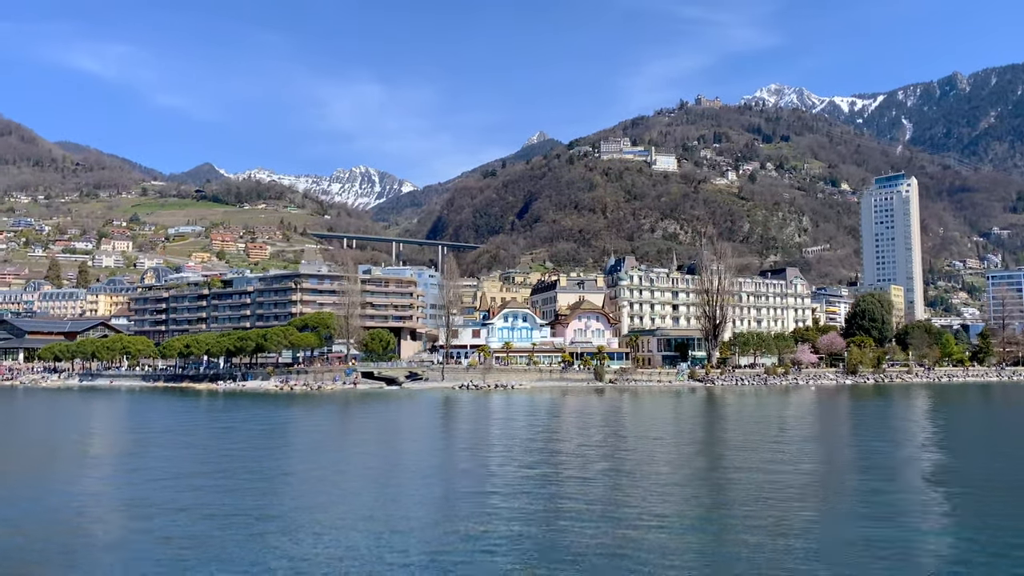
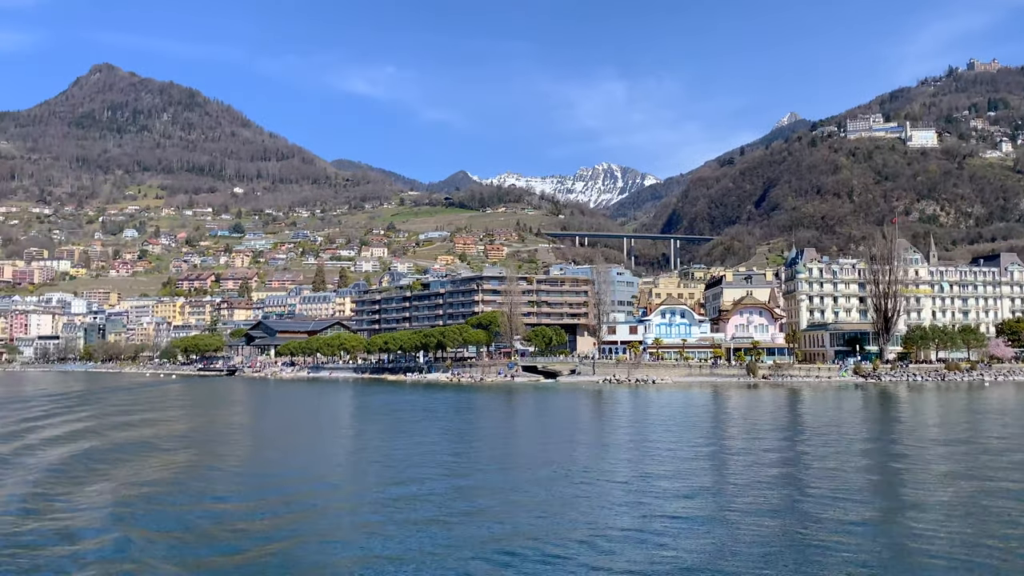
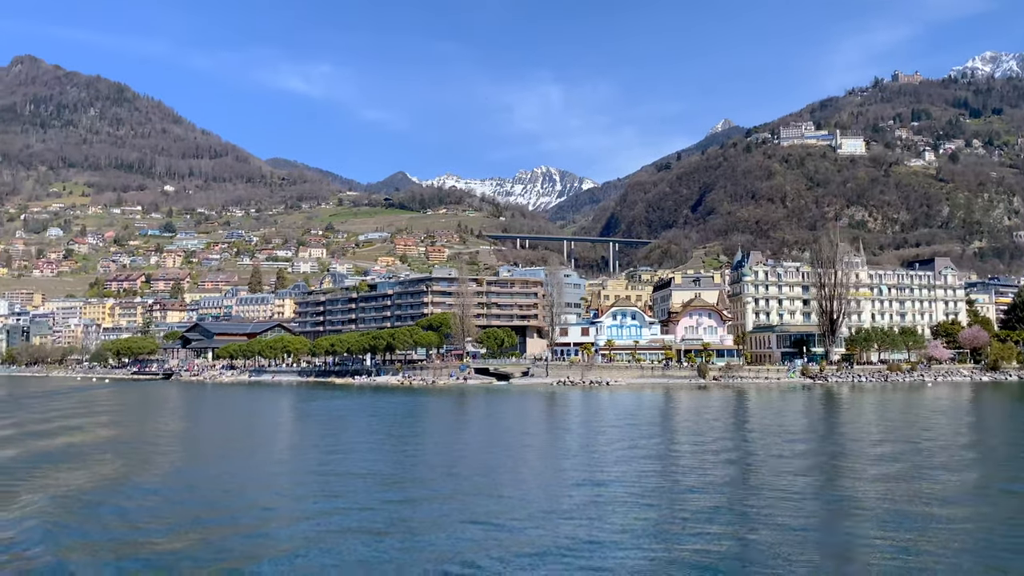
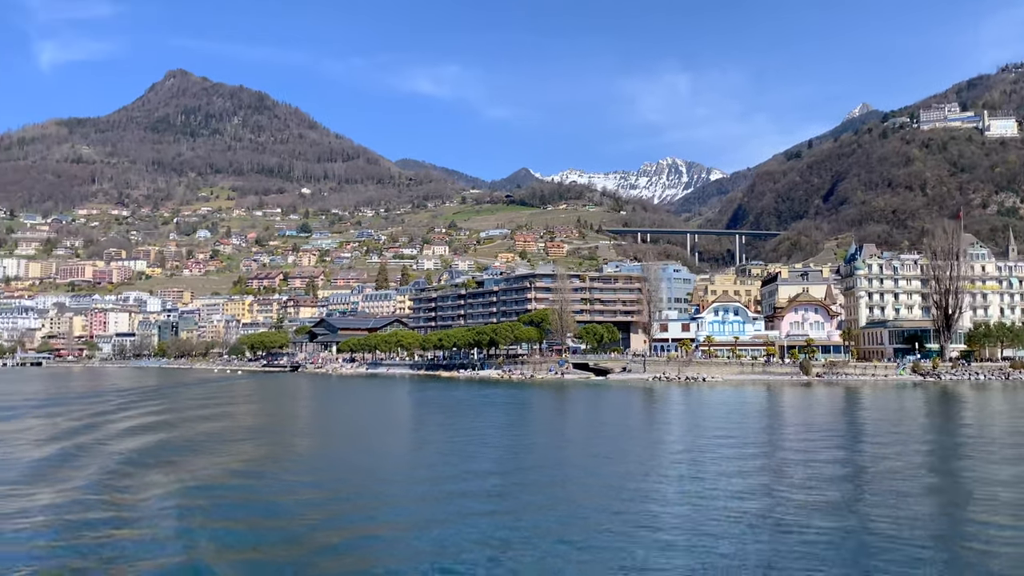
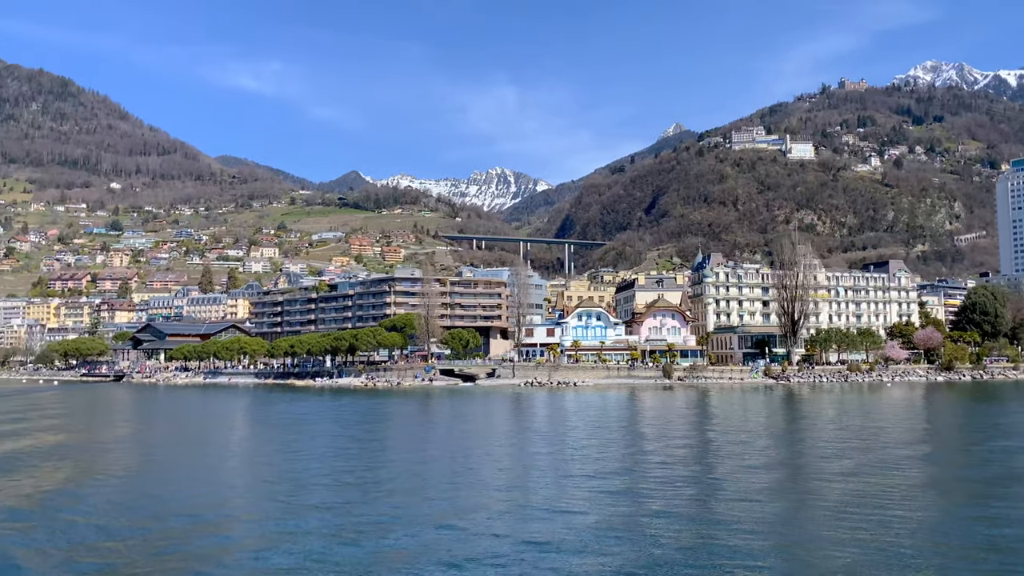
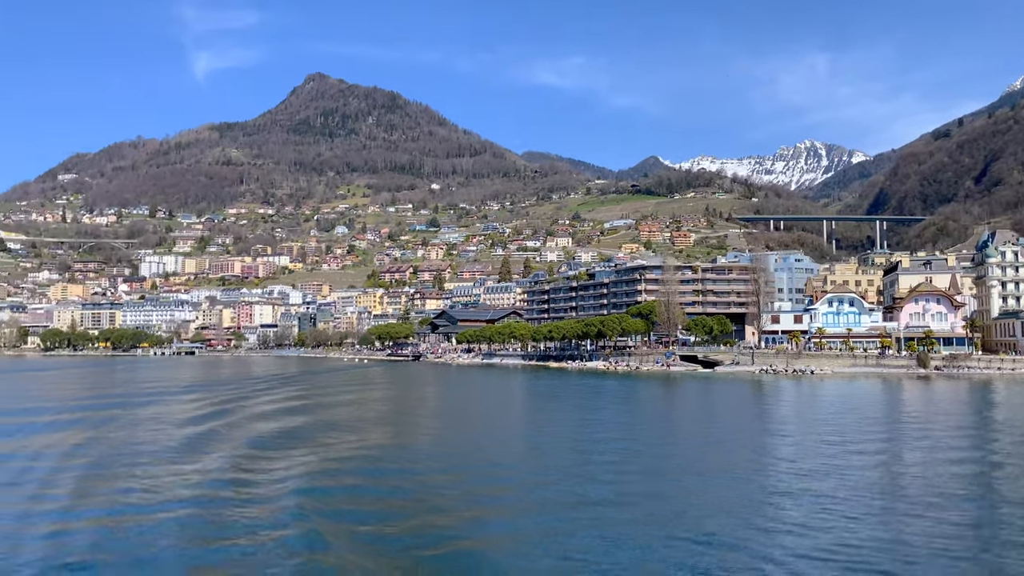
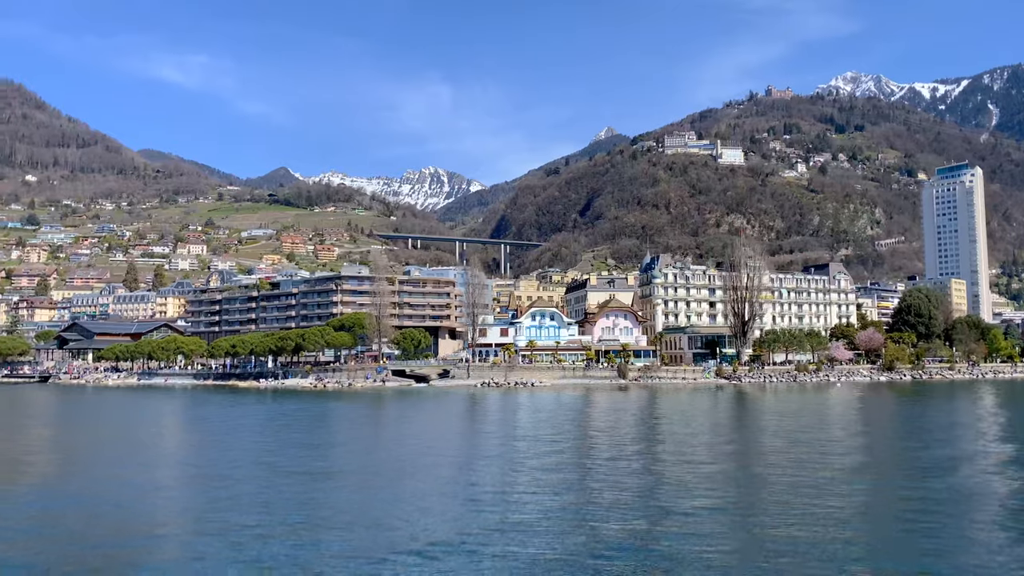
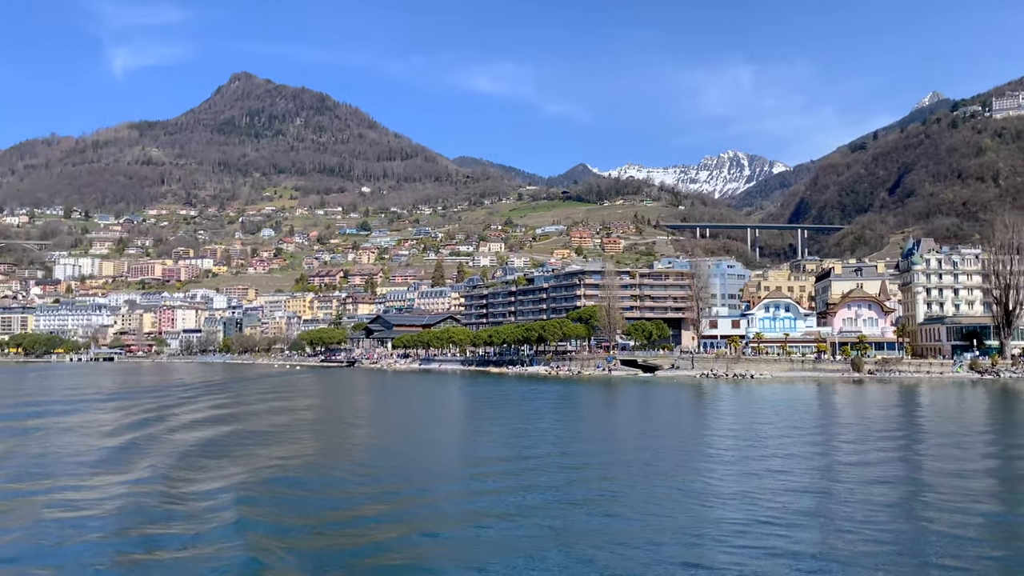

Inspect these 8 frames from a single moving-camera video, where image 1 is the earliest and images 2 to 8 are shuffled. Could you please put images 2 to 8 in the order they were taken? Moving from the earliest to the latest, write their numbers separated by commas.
7, 5, 3, 2, 4, 8, 6
